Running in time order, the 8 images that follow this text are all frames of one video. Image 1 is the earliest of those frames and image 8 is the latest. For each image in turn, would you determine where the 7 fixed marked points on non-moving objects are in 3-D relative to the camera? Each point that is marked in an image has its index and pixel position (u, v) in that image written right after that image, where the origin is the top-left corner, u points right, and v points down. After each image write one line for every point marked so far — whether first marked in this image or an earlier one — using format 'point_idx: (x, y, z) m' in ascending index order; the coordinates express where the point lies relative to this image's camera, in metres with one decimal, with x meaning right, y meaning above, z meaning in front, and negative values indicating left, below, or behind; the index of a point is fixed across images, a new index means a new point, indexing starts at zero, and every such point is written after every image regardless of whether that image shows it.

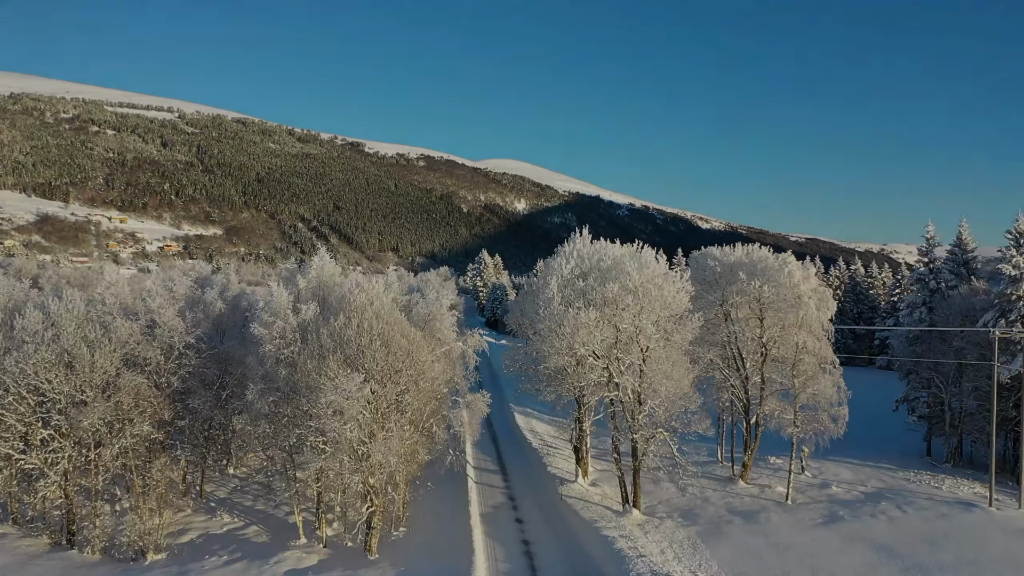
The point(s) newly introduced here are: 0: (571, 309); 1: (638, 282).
0: (+1.7, -0.7, +13.7) m
1: (+3.5, -0.1, +13.9) m
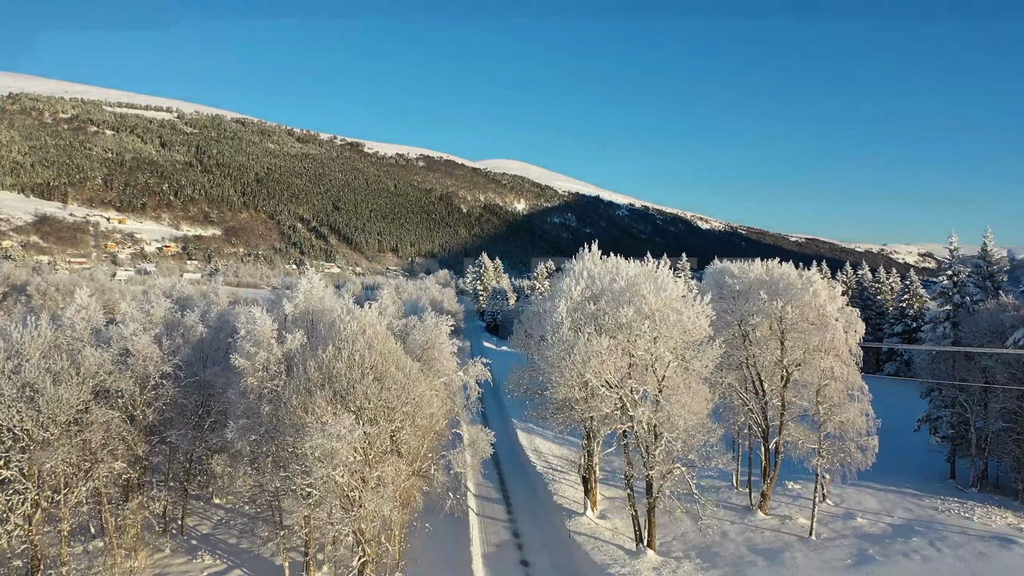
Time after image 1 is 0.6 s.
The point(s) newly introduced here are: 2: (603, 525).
0: (+1.8, -1.3, +12.7) m
1: (+3.7, -0.7, +12.8) m
2: (+2.6, -6.9, +14.8) m
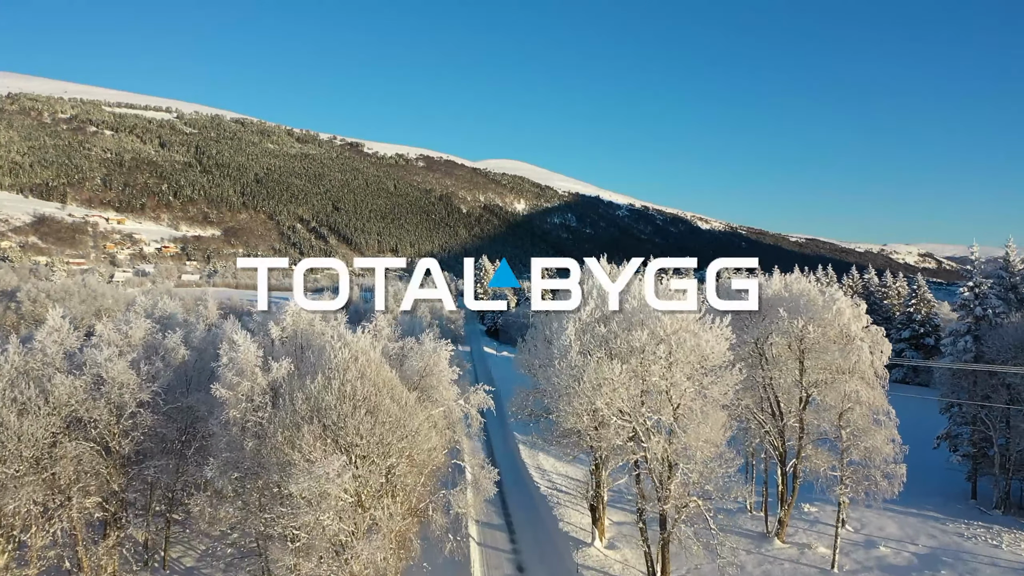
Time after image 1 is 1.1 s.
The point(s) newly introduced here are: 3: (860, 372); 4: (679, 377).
0: (+1.9, -1.8, +11.9) m
1: (+3.7, -1.1, +12.0) m
2: (+2.7, -7.3, +14.0) m
3: (+9.0, -2.2, +13.1) m
4: (+3.7, -2.0, +11.2) m
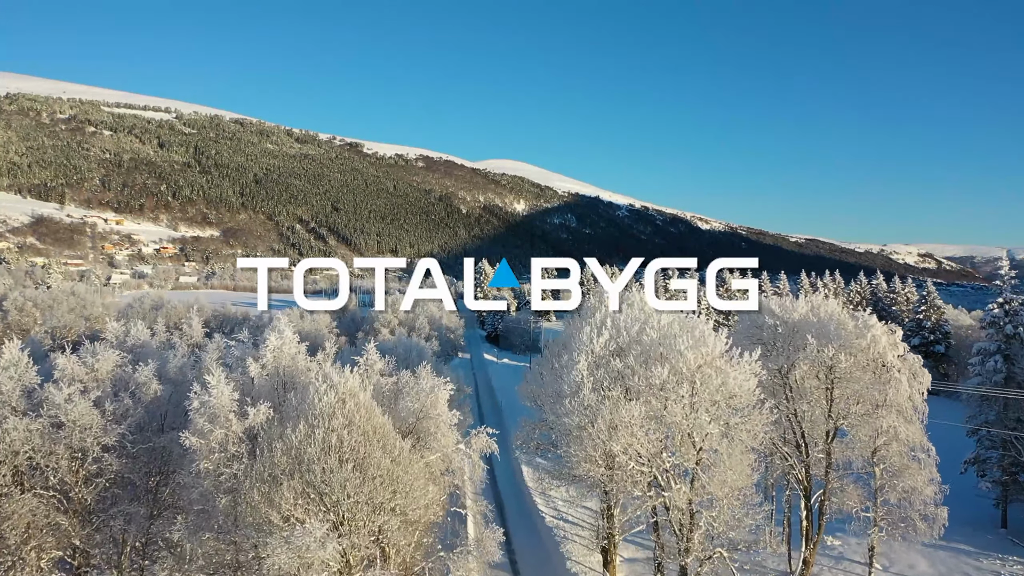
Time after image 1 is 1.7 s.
0: (+2.0, -2.3, +10.8) m
1: (+3.9, -1.7, +10.9) m
2: (+2.8, -7.9, +12.9) m
3: (+9.1, -2.8, +12.0) m
4: (+3.8, -2.6, +10.2) m
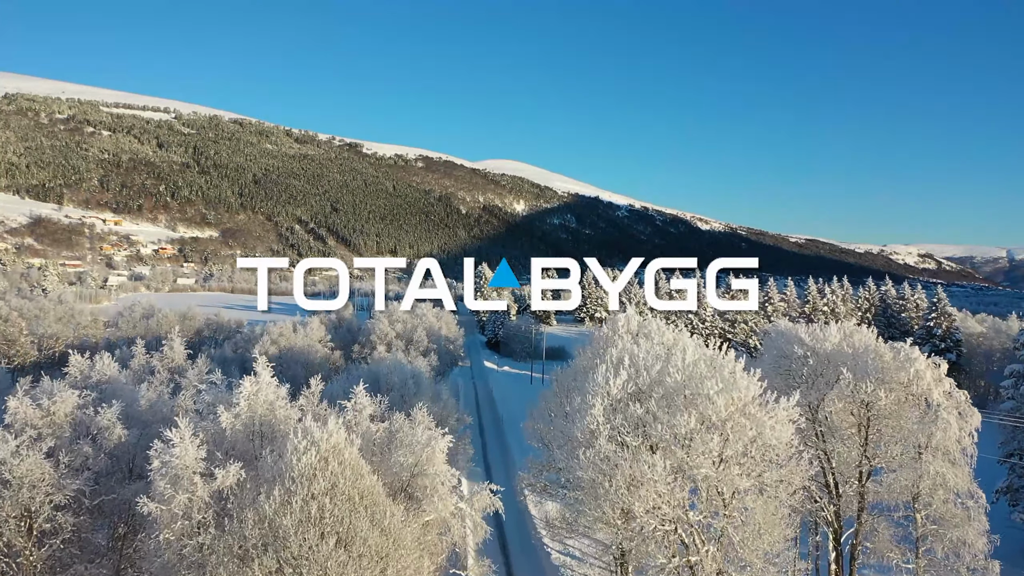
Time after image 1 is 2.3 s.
0: (+2.2, -3.0, +9.7) m
1: (+4.0, -2.3, +9.8) m
2: (+3.0, -8.5, +11.7) m
3: (+9.2, -3.4, +10.9) m
4: (+3.9, -3.2, +9.0) m
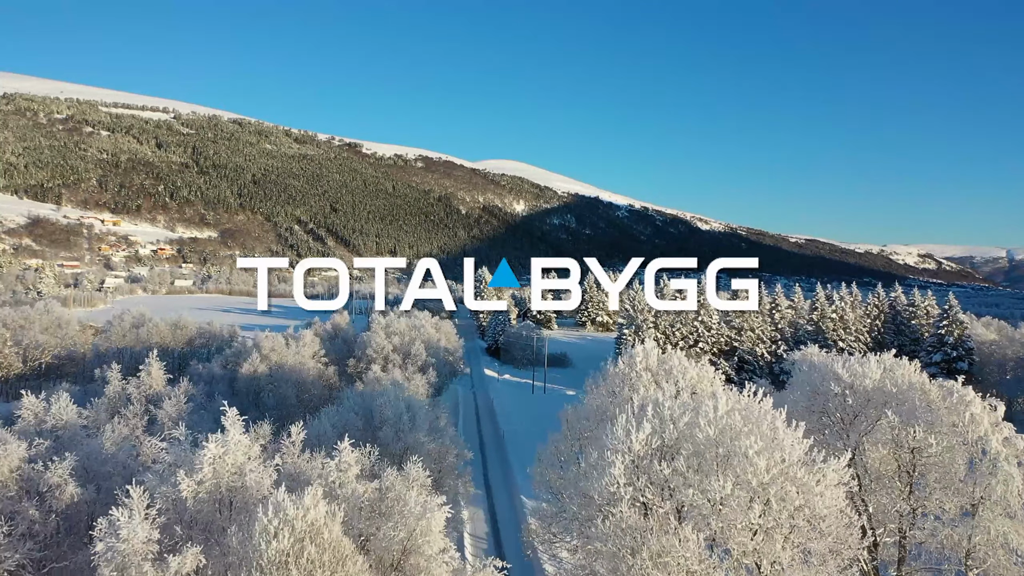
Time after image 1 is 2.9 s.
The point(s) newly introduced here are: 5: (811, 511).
0: (+2.3, -3.6, +8.5) m
1: (+4.1, -3.0, +8.6) m
2: (+3.1, -9.2, +10.6) m
3: (+9.3, -4.0, +9.8) m
4: (+4.0, -3.9, +7.9) m
5: (+4.7, -3.4, +8.2) m
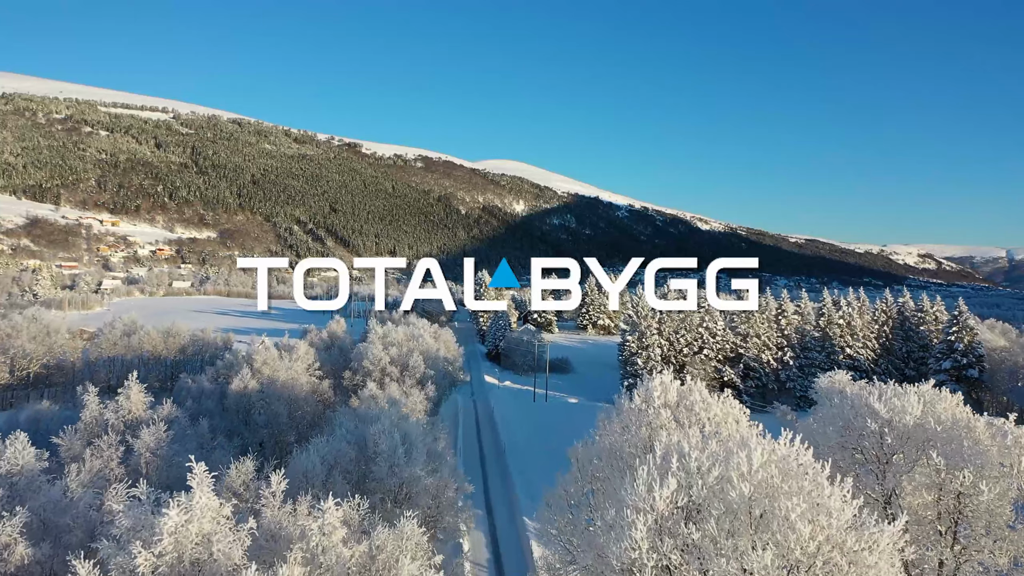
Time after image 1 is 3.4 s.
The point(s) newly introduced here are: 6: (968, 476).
0: (+2.4, -4.1, +7.6) m
1: (+4.2, -3.5, +7.7) m
2: (+3.2, -9.7, +9.6) m
3: (+9.4, -4.5, +8.8) m
4: (+4.1, -4.4, +6.9) m
5: (+4.8, -3.9, +7.3) m
6: (+8.0, -3.3, +9.0) m
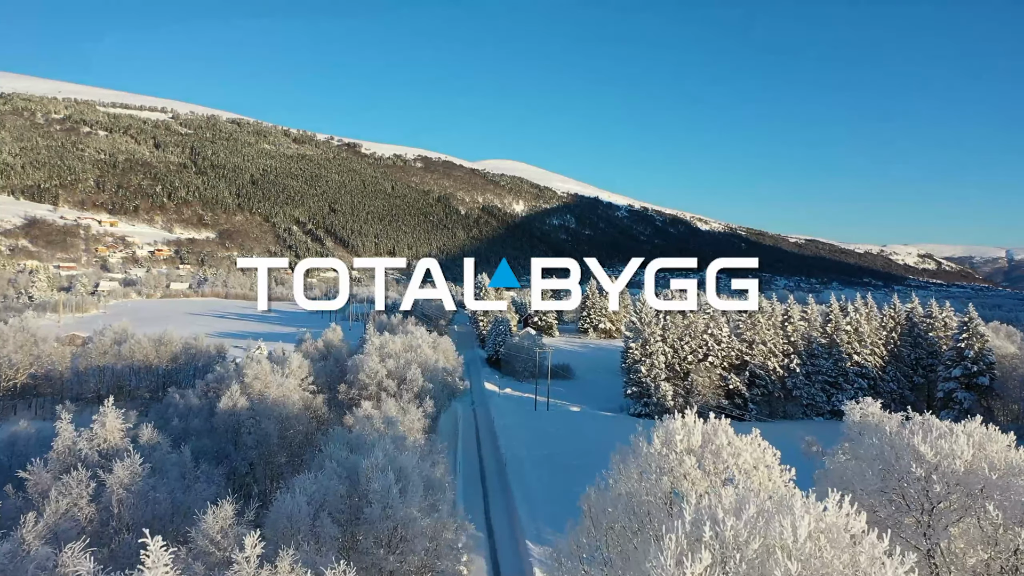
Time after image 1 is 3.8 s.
0: (+2.5, -4.6, +6.6) m
1: (+4.3, -4.0, +6.7) m
2: (+3.3, -10.2, +8.7) m
3: (+9.5, -5.1, +7.9) m
4: (+4.2, -4.9, +6.0) m
5: (+4.8, -4.5, +6.3) m
6: (+8.1, -3.8, +8.0) m
